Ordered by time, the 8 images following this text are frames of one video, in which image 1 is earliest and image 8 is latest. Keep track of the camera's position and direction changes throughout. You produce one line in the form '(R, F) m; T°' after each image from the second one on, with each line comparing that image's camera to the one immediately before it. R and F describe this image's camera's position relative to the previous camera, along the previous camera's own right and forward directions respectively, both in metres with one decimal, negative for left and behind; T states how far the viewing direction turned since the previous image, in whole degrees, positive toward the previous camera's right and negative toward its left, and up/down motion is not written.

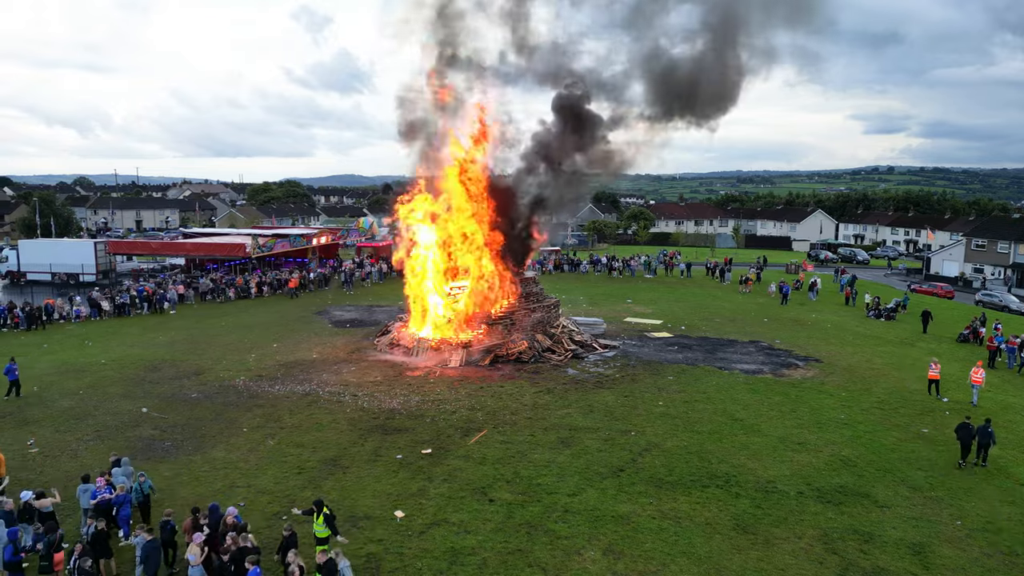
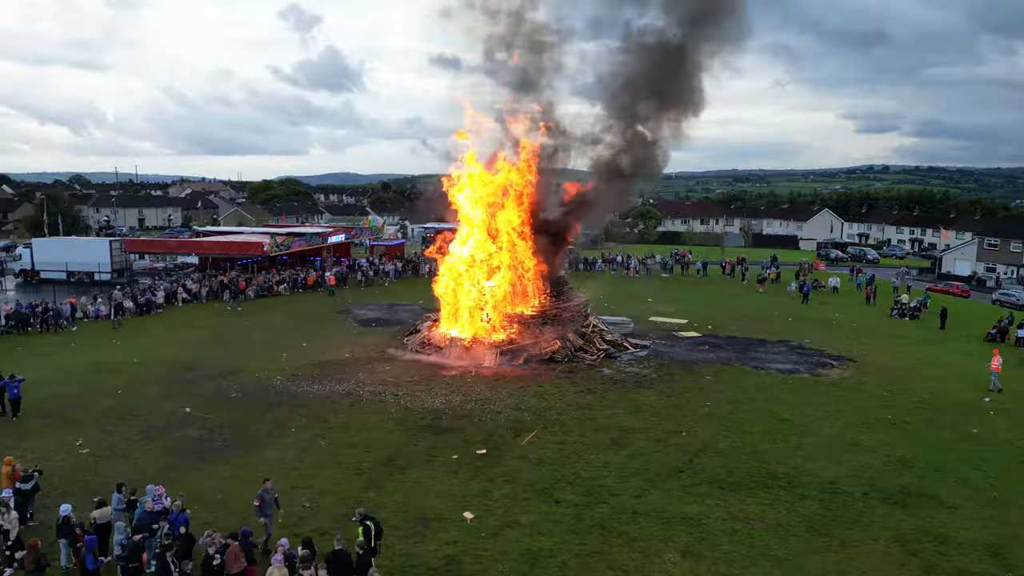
(-1.1, +0.1) m; 0°
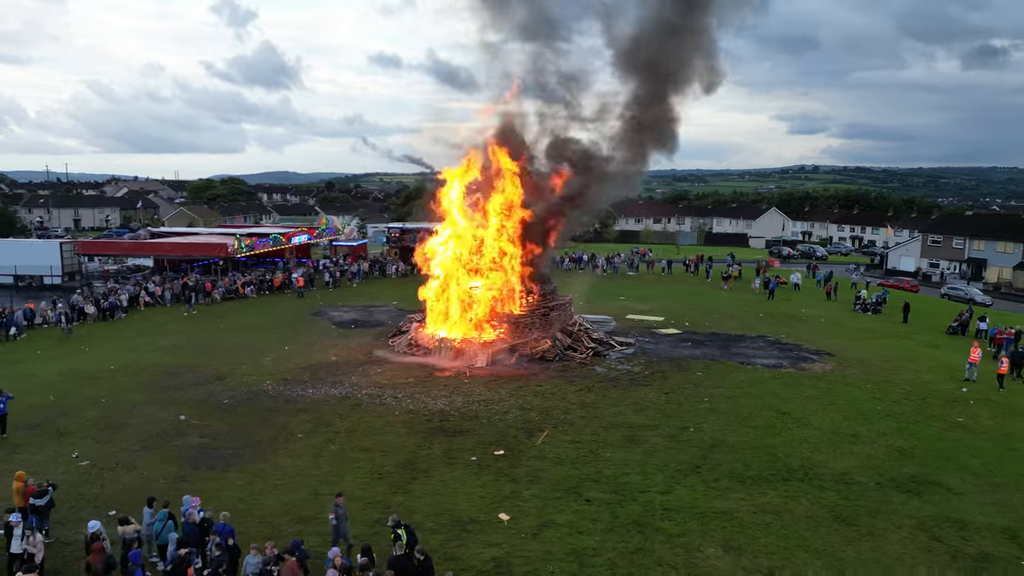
(-1.3, +0.1) m; +4°
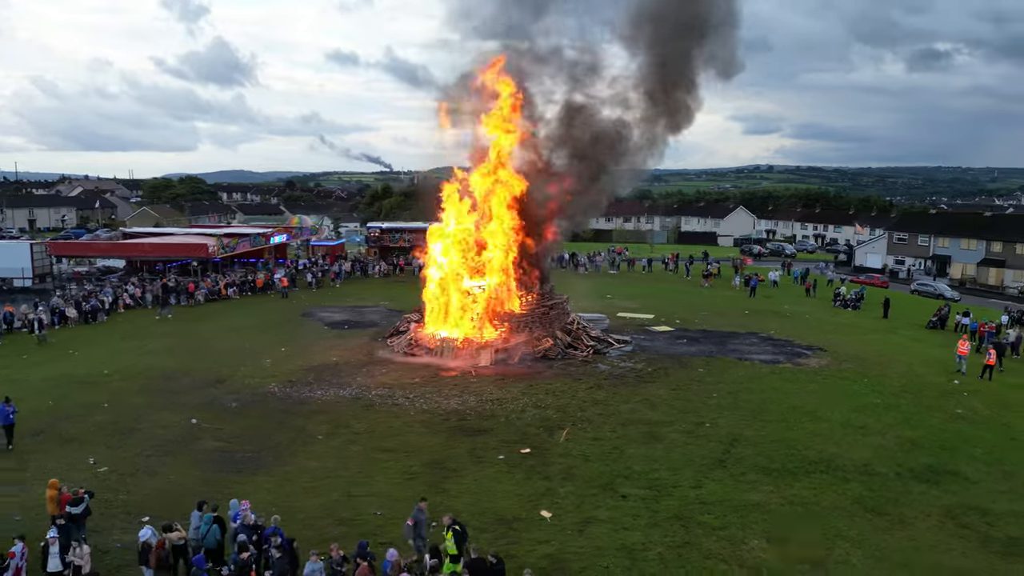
(-1.2, 0.0) m; +3°
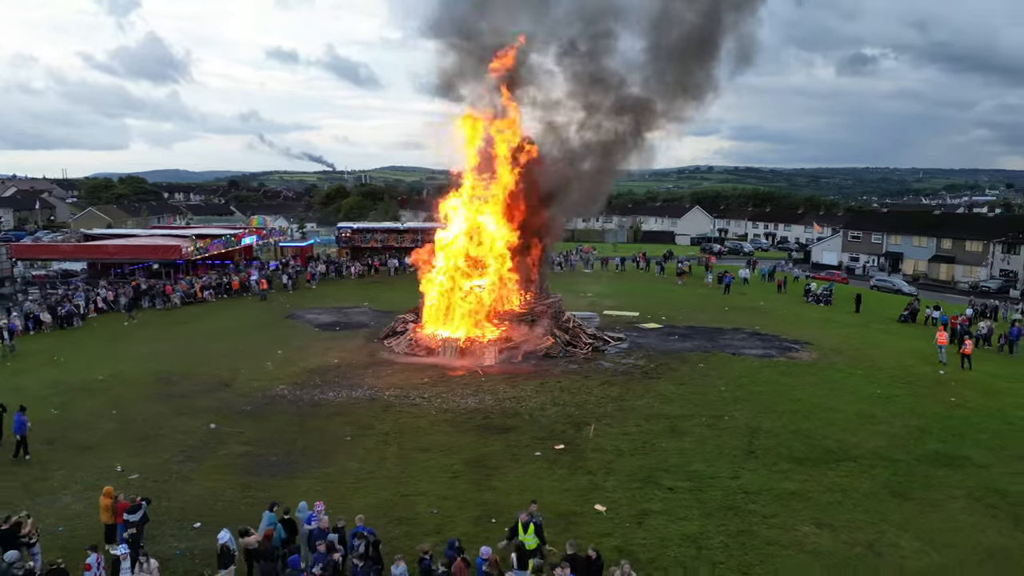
(-1.6, -0.1) m; +4°
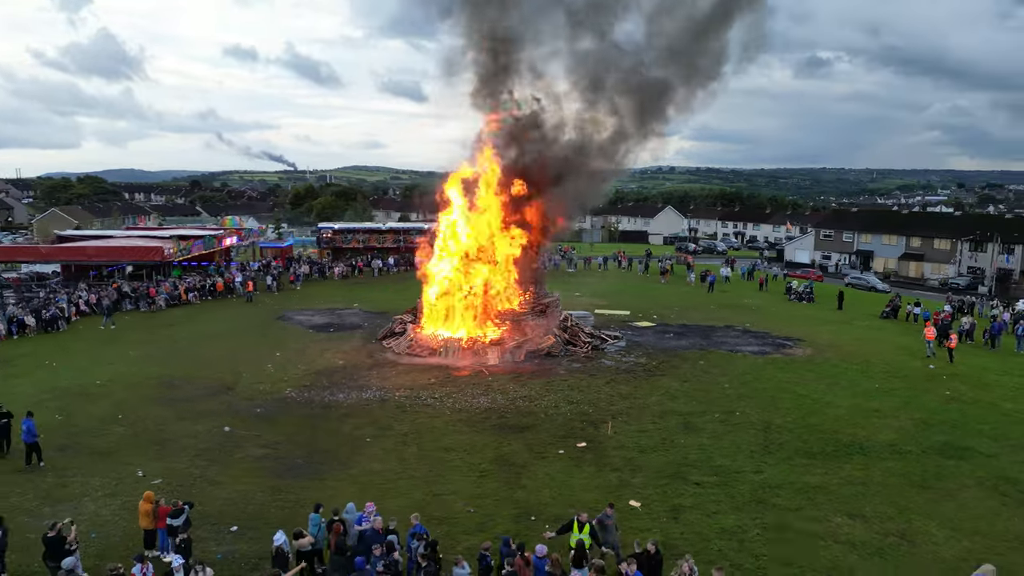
(-1.0, -0.1) m; +3°
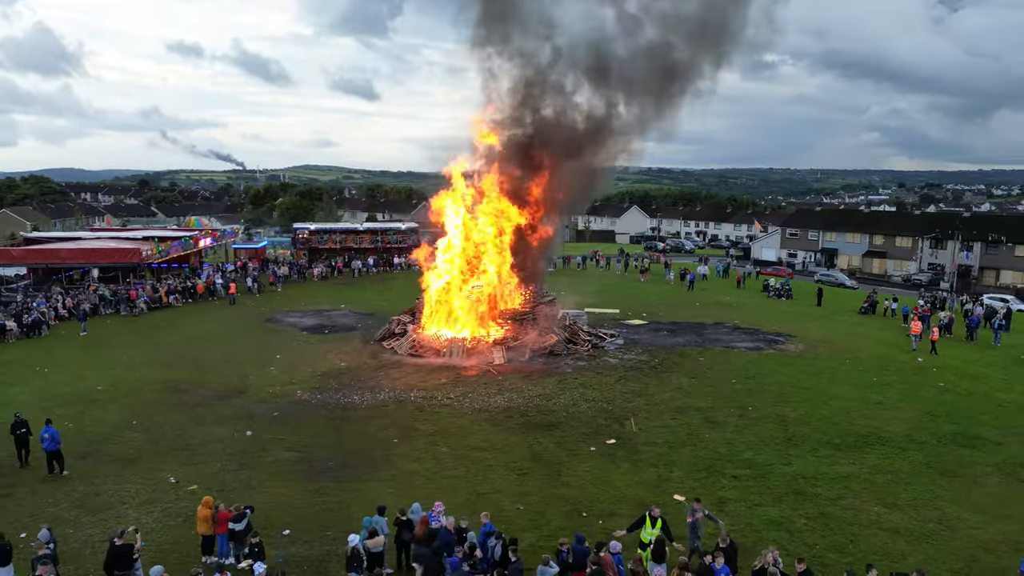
(-1.4, -0.1) m; +3°
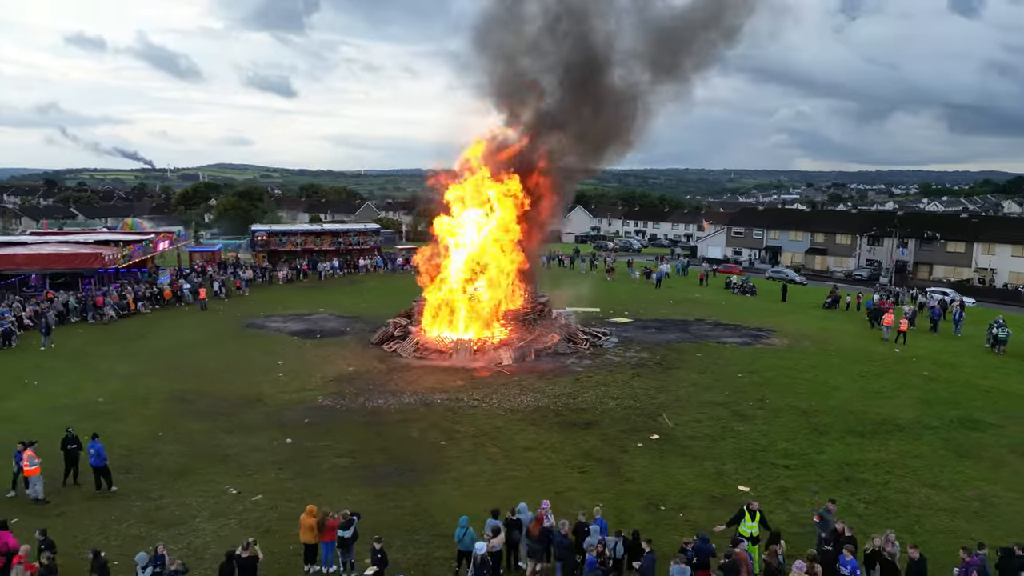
(-2.3, -0.1) m; +6°
